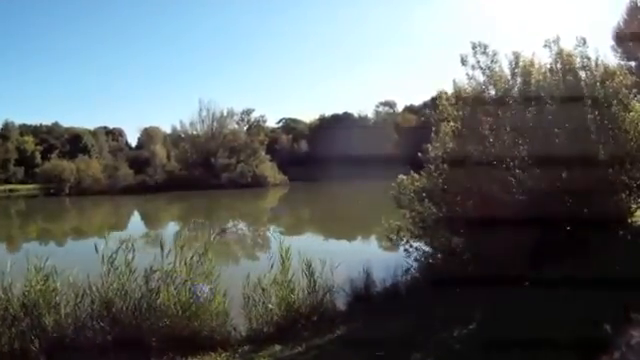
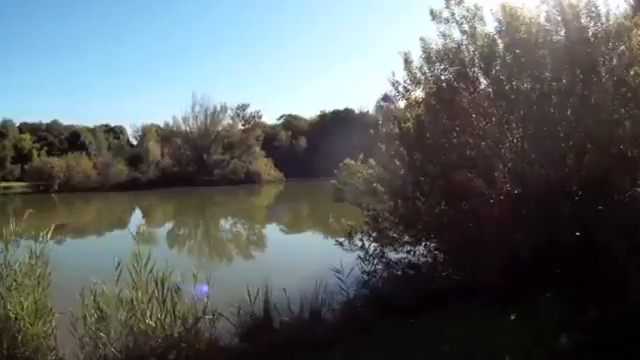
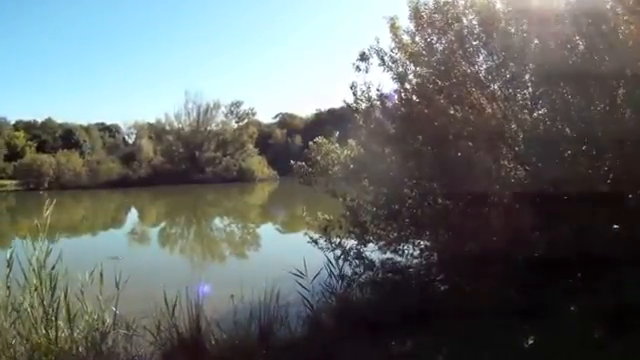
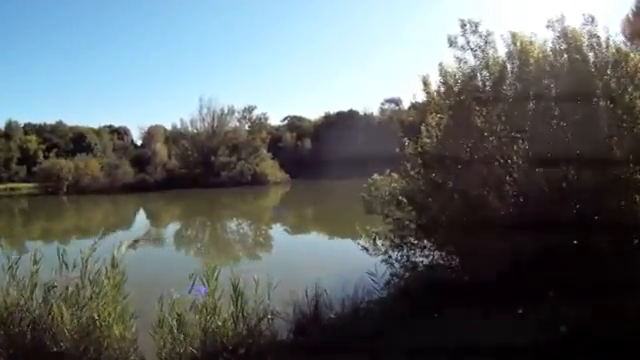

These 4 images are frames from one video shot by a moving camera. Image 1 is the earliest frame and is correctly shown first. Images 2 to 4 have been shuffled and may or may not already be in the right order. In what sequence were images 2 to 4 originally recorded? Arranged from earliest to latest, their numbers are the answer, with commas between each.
4, 2, 3
